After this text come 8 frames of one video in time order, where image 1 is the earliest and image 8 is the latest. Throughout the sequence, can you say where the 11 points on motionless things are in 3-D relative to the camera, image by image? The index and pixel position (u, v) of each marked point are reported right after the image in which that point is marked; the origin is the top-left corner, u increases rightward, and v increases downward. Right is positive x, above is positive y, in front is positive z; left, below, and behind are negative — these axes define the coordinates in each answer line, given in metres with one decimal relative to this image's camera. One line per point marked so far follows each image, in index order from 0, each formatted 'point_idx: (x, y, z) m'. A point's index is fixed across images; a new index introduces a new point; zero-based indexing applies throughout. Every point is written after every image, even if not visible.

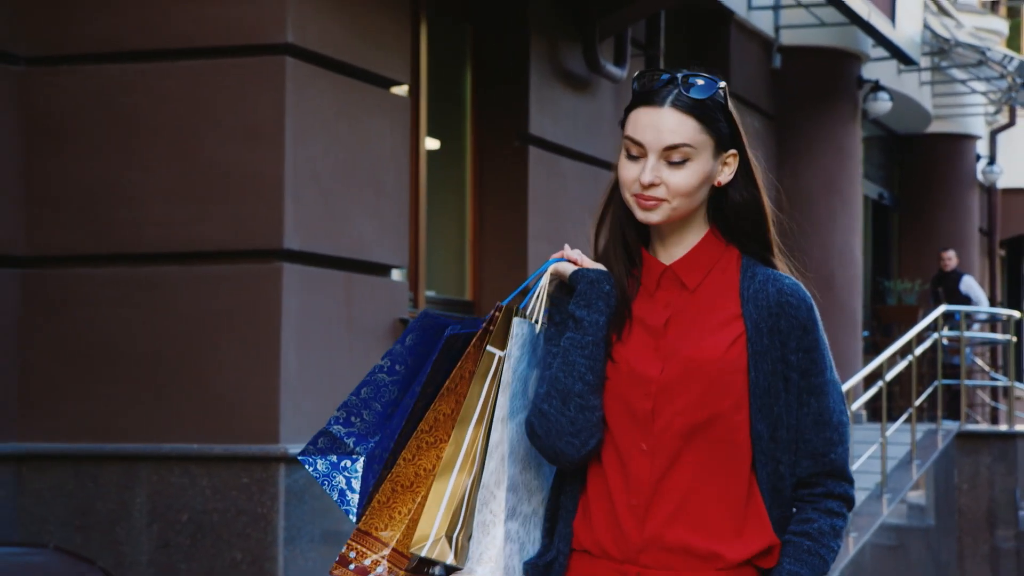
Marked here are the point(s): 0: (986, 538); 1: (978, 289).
0: (+3.7, -2.0, +11.1) m
1: (+4.7, 0.0, +14.3) m
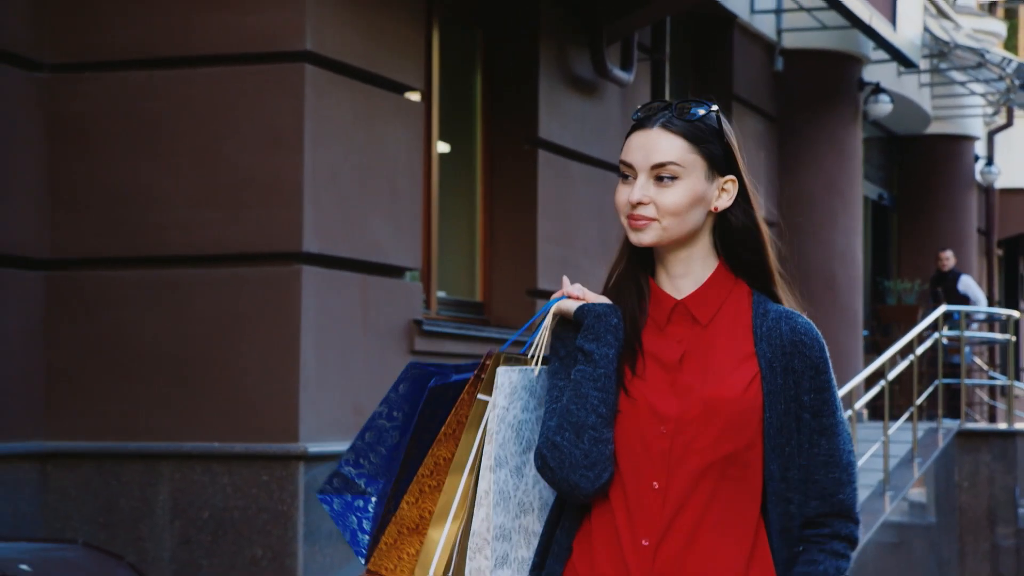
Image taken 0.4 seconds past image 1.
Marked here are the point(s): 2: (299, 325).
0: (+3.8, -2.0, +11.2) m
1: (+4.8, 0.0, +14.5) m
2: (-0.9, -0.1, +5.7) m
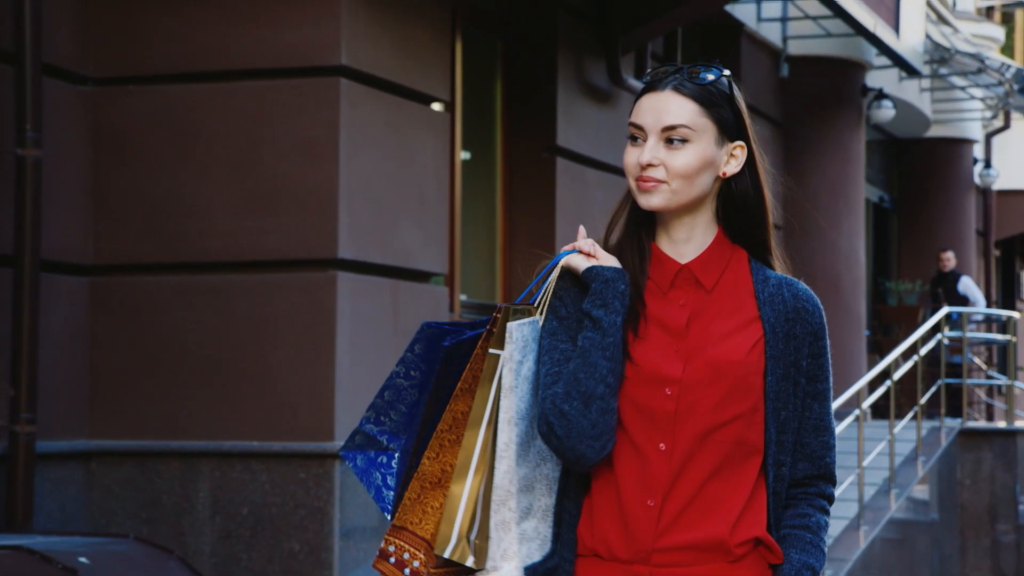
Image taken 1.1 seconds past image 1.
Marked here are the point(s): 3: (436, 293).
0: (+3.9, -2.0, +11.5) m
1: (+4.8, 0.0, +14.7) m
2: (-0.7, -0.2, +5.9) m
3: (-0.4, 0.0, +6.7) m
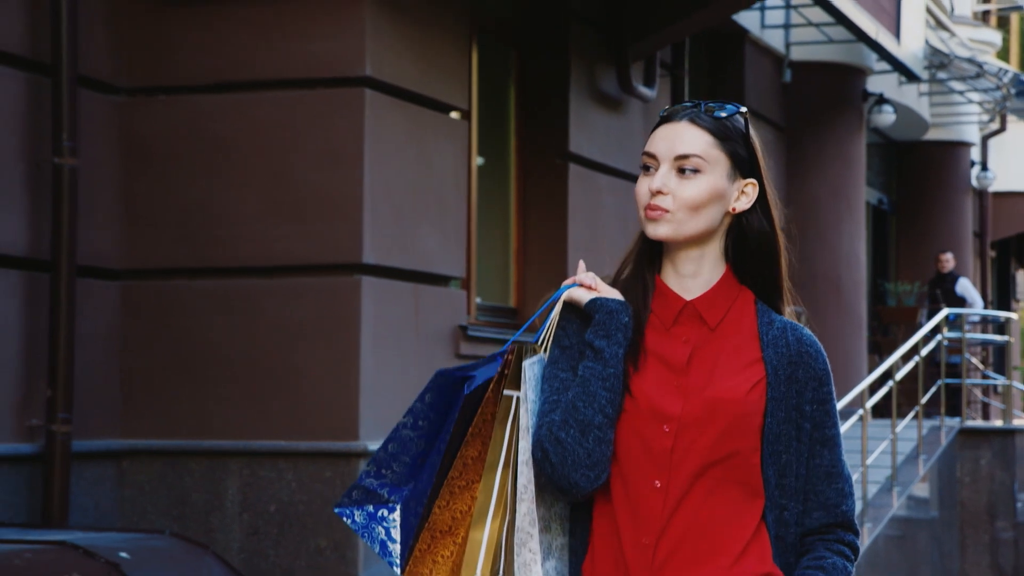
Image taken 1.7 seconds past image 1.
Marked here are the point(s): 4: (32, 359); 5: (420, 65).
0: (+3.9, -2.0, +11.7) m
1: (+4.9, 0.0, +14.9) m
2: (-0.7, -0.2, +6.1) m
3: (-0.3, 0.0, +6.9) m
4: (-2.0, -0.3, +5.8) m
5: (-0.4, +1.0, +6.6) m
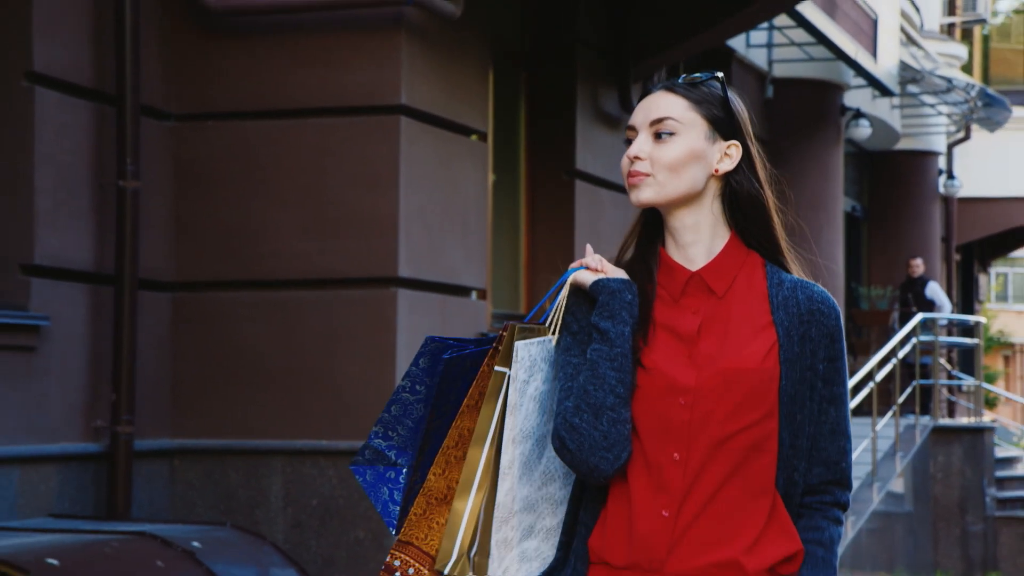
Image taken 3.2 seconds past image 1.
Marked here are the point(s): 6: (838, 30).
0: (+3.9, -2.1, +12.4) m
1: (+4.8, -0.1, +15.6) m
2: (-0.5, -0.2, +6.7) m
3: (-0.2, -0.1, +7.5) m
4: (-1.9, -0.4, +6.3) m
5: (-0.3, +1.0, +7.1) m
6: (+2.7, +2.1, +11.5) m
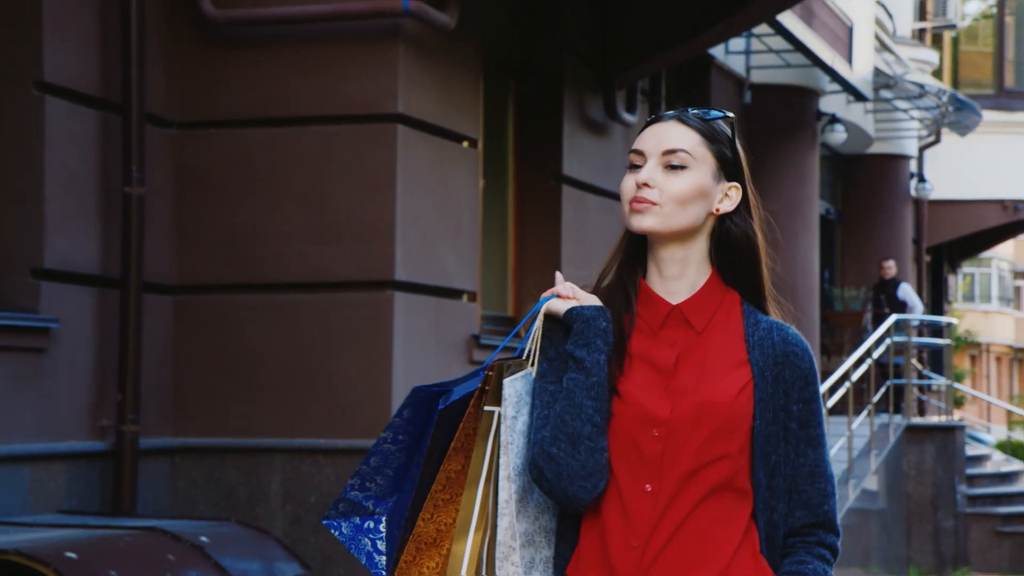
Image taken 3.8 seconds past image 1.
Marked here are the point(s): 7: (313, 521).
0: (+3.7, -2.1, +12.7) m
1: (+4.5, -0.1, +15.9) m
2: (-0.6, -0.3, +6.9) m
3: (-0.2, -0.1, +7.7) m
4: (-1.9, -0.4, +6.5) m
5: (-0.4, +1.0, +7.3) m
6: (+2.5, +2.1, +11.8) m
7: (-1.0, -1.1, +6.9) m
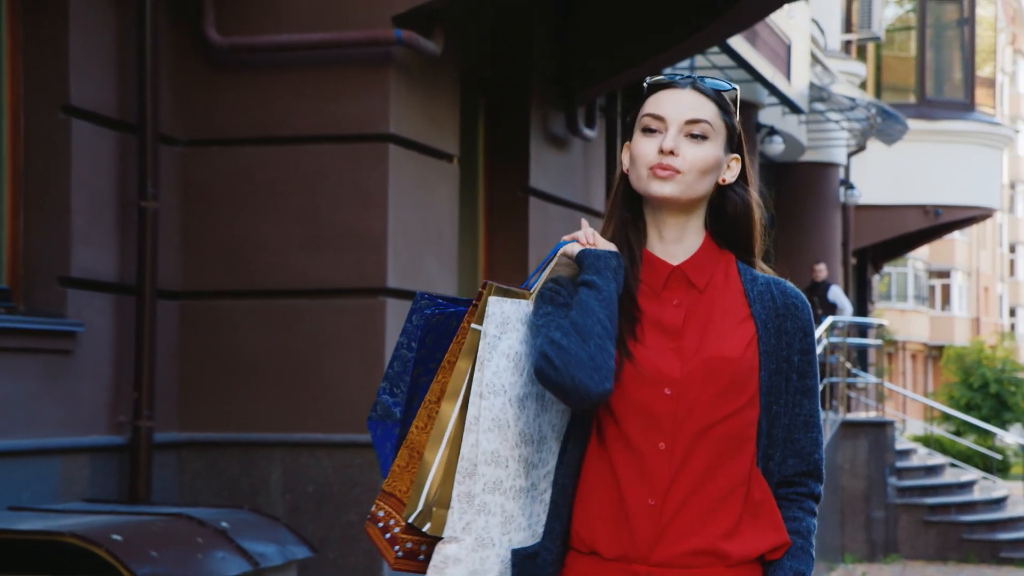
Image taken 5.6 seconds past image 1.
0: (+3.3, -2.1, +13.5) m
1: (+4.0, -0.1, +16.8) m
2: (-0.7, -0.3, +7.5) m
3: (-0.4, -0.1, +8.3) m
4: (-1.9, -0.4, +7.0) m
5: (-0.5, +0.9, +7.9) m
6: (+2.2, +2.1, +12.5) m
7: (-1.1, -1.2, +7.5) m
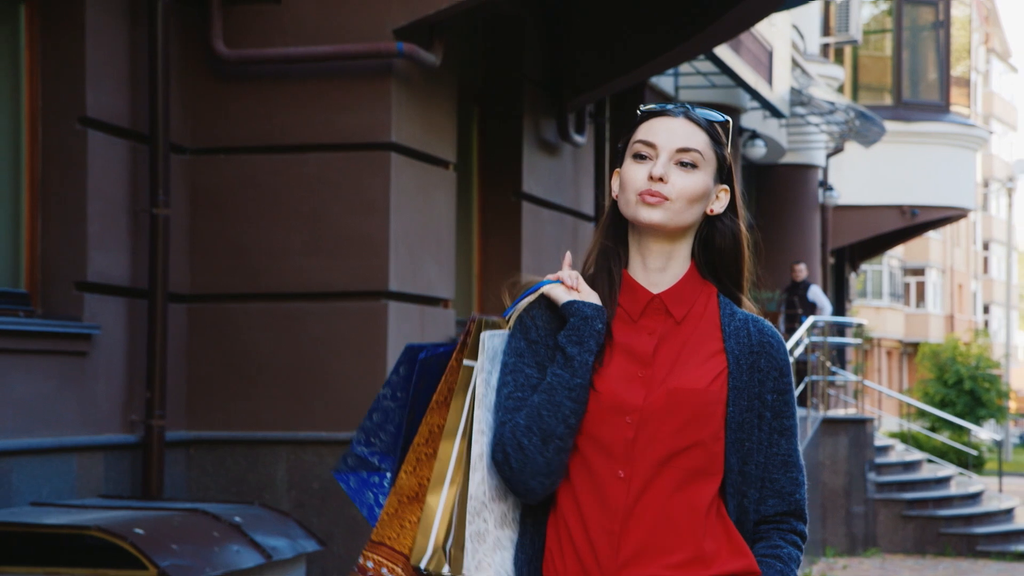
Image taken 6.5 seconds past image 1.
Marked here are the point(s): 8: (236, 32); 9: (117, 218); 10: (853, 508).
0: (+3.2, -2.1, +13.8) m
1: (+3.8, -0.1, +17.1) m
2: (-0.7, -0.3, +7.7) m
3: (-0.4, -0.2, +8.6) m
4: (-2.0, -0.4, +7.3) m
5: (-0.5, +0.9, +8.2) m
6: (+2.1, +2.1, +12.8) m
7: (-1.1, -1.2, +7.7) m
8: (-1.5, +1.4, +7.9) m
9: (-2.0, +0.3, +7.1) m
10: (+3.7, -2.4, +15.3) m
